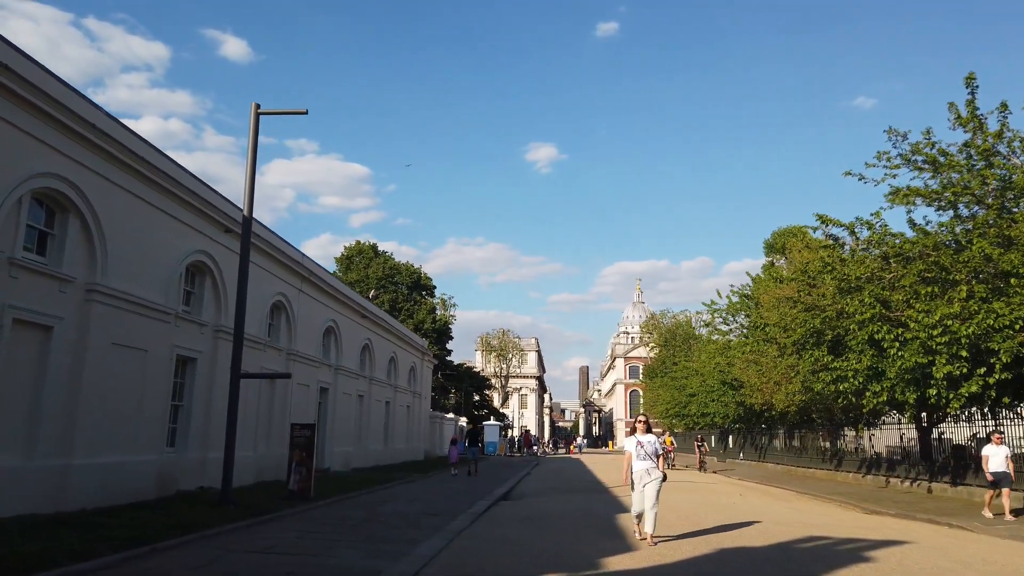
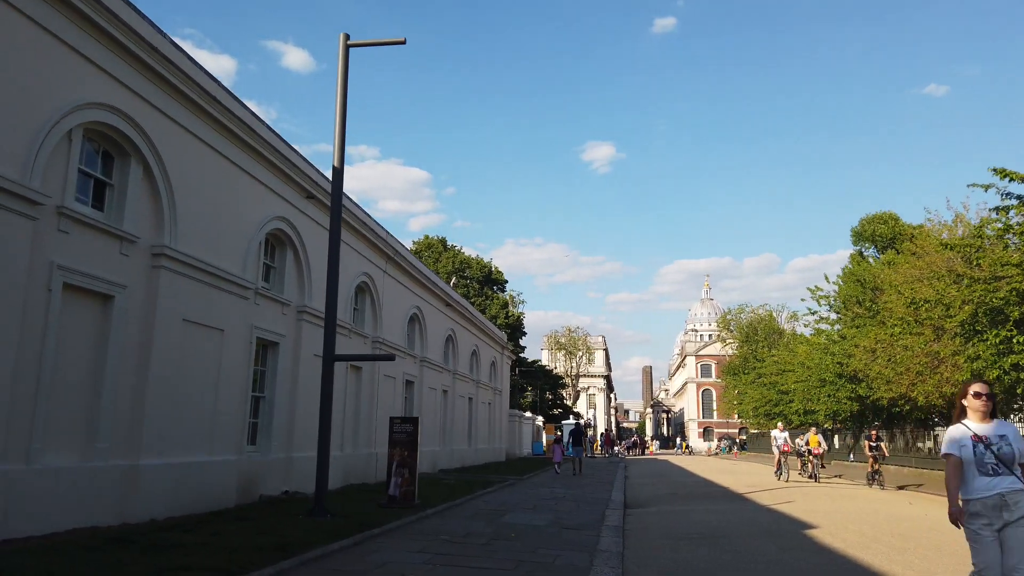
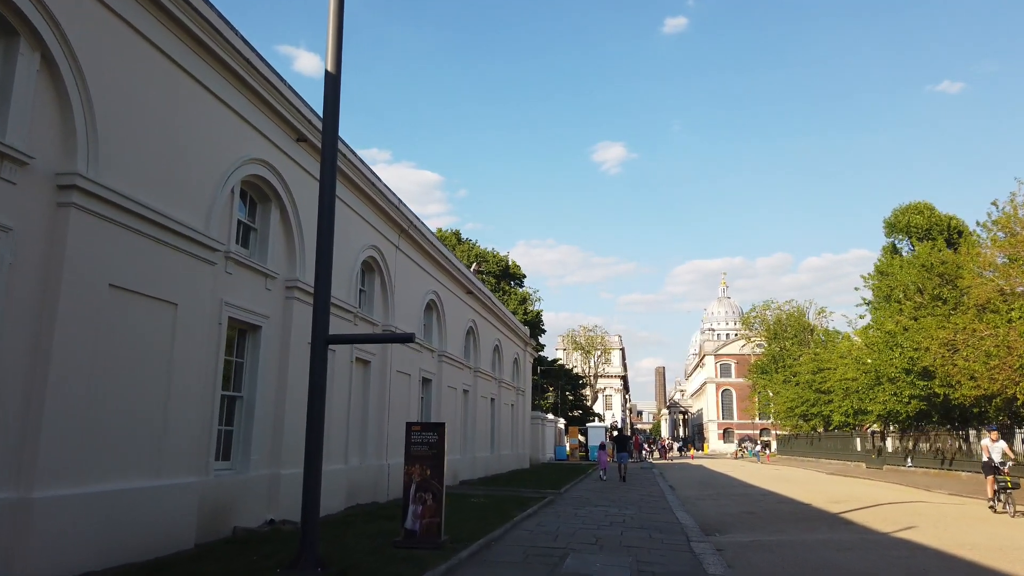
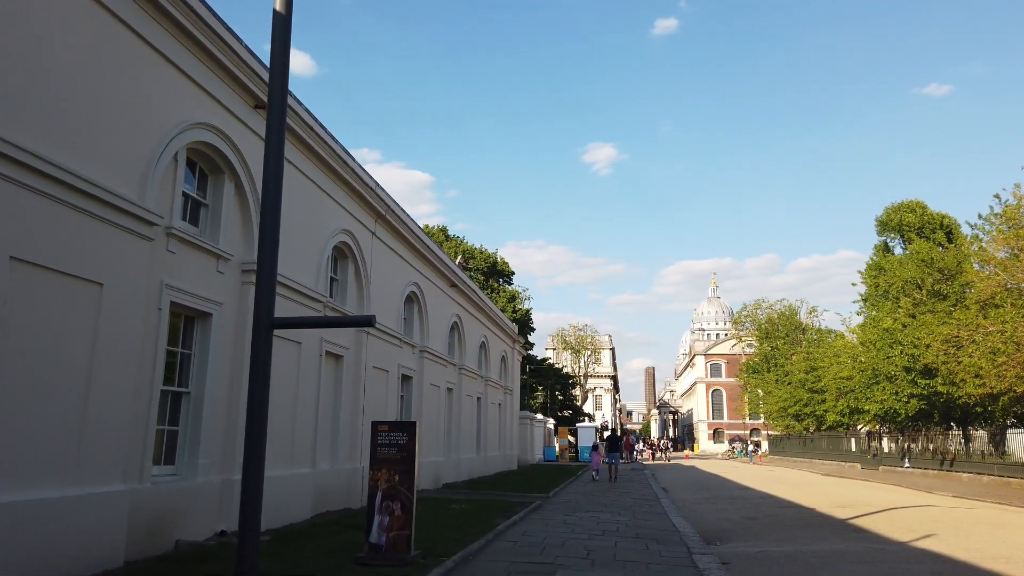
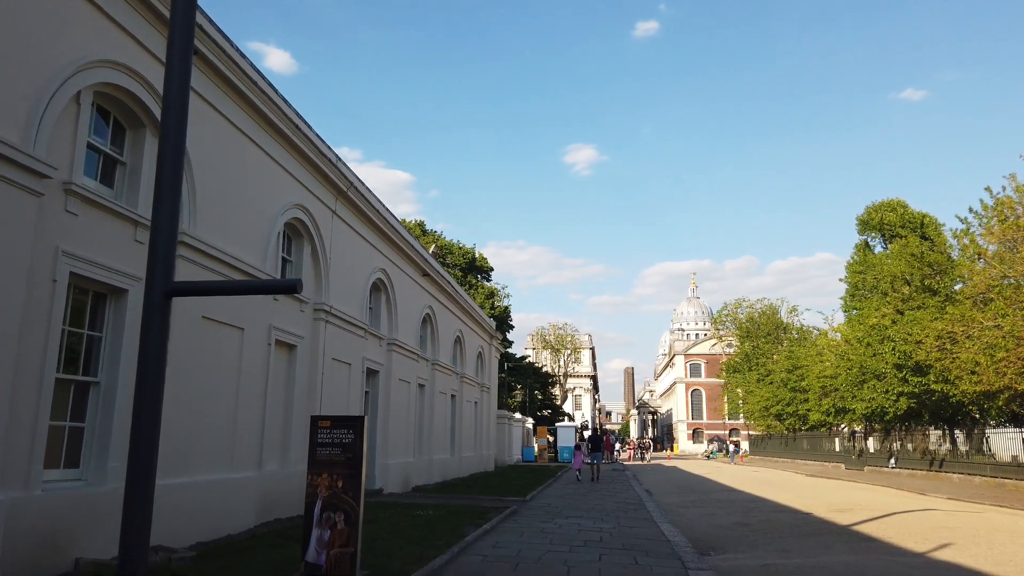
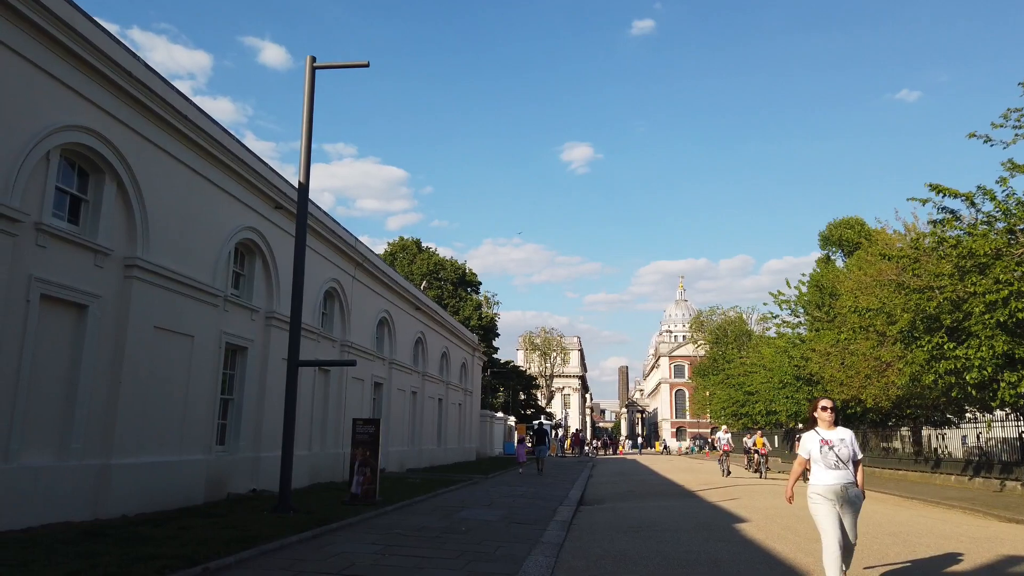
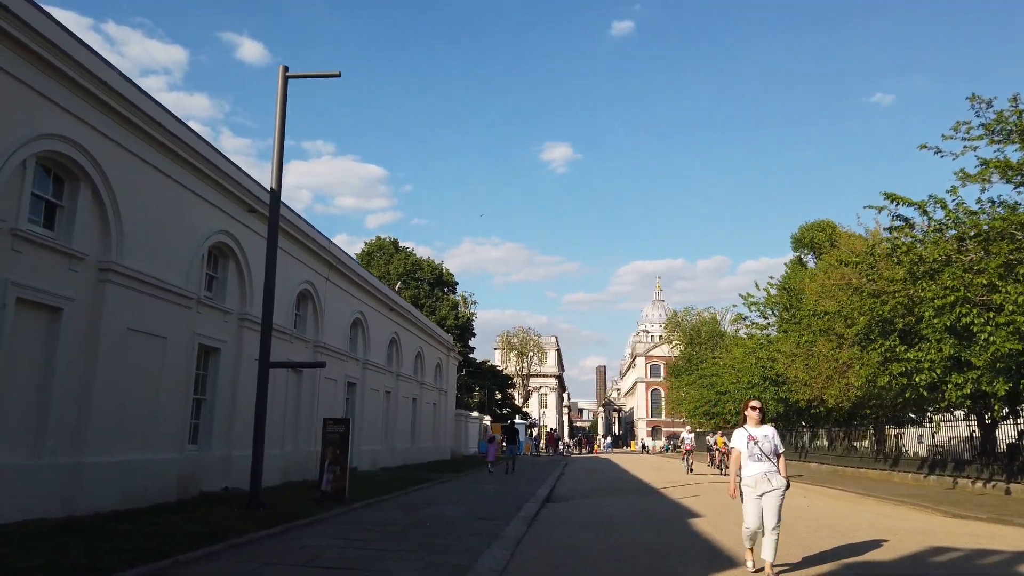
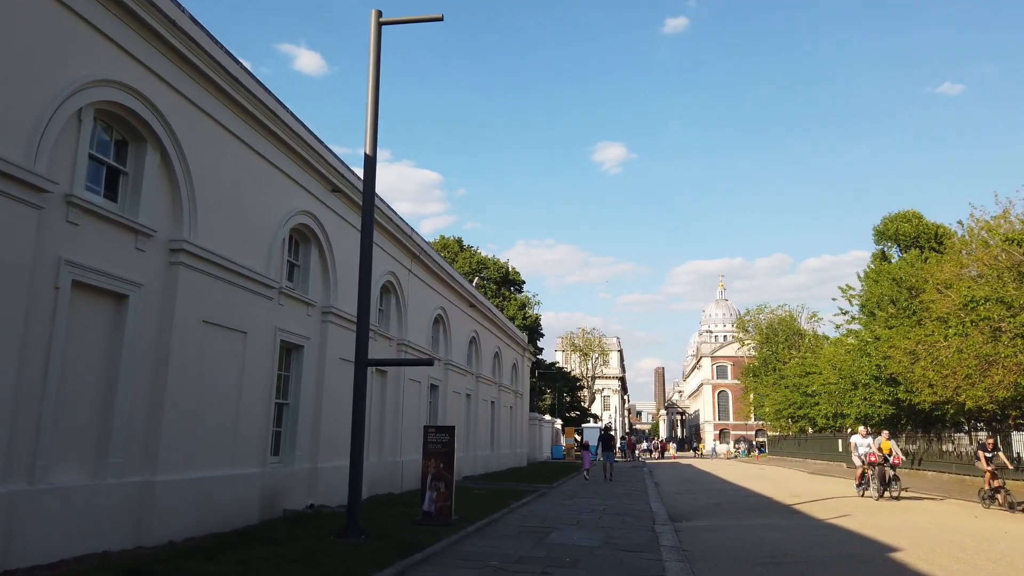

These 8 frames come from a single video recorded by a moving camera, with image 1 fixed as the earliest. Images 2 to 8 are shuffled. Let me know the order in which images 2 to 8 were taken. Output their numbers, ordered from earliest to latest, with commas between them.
7, 6, 2, 8, 3, 4, 5
